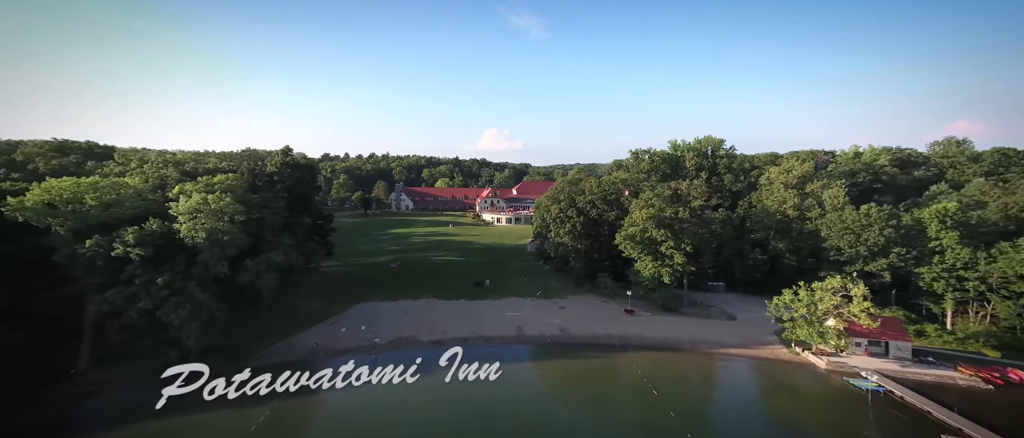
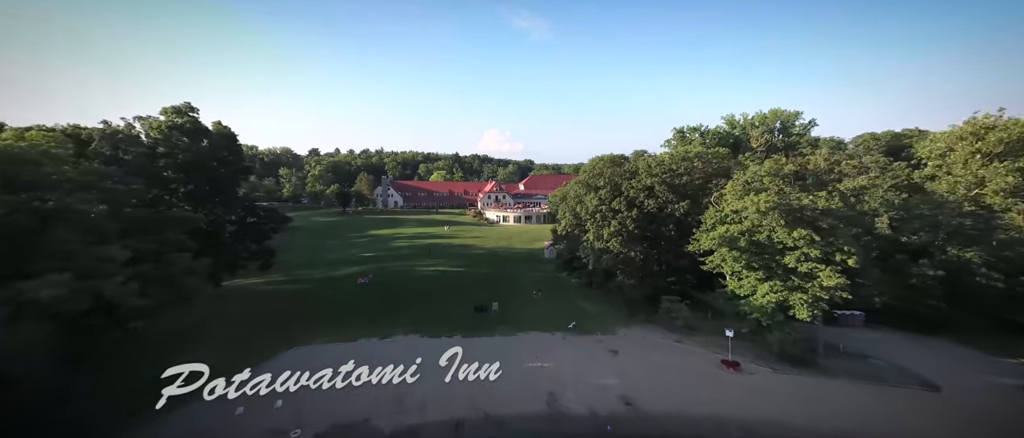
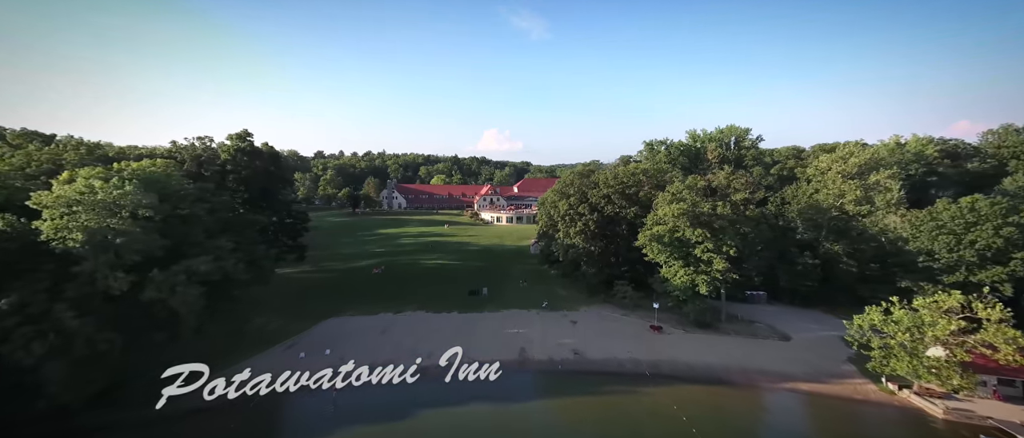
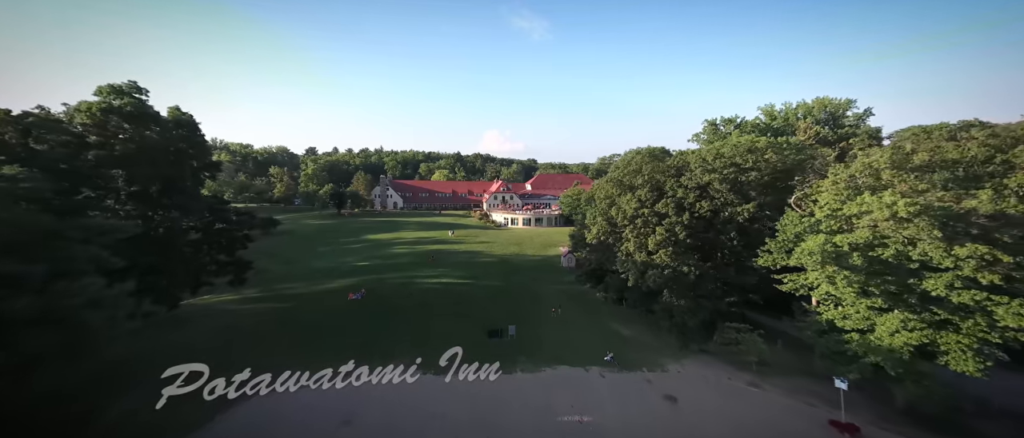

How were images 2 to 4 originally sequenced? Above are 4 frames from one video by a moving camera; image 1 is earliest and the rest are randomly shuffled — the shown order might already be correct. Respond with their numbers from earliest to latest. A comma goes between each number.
3, 2, 4
